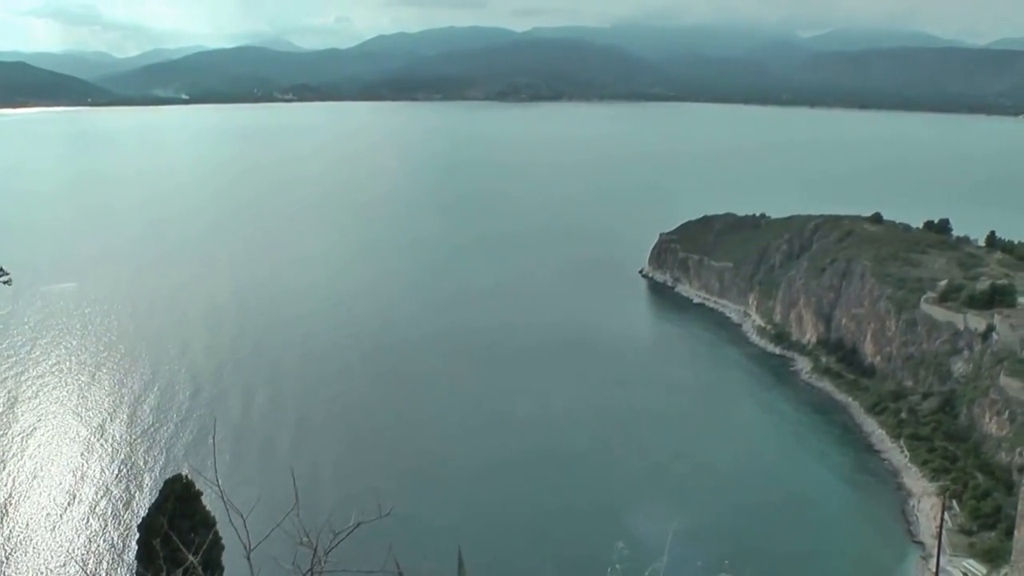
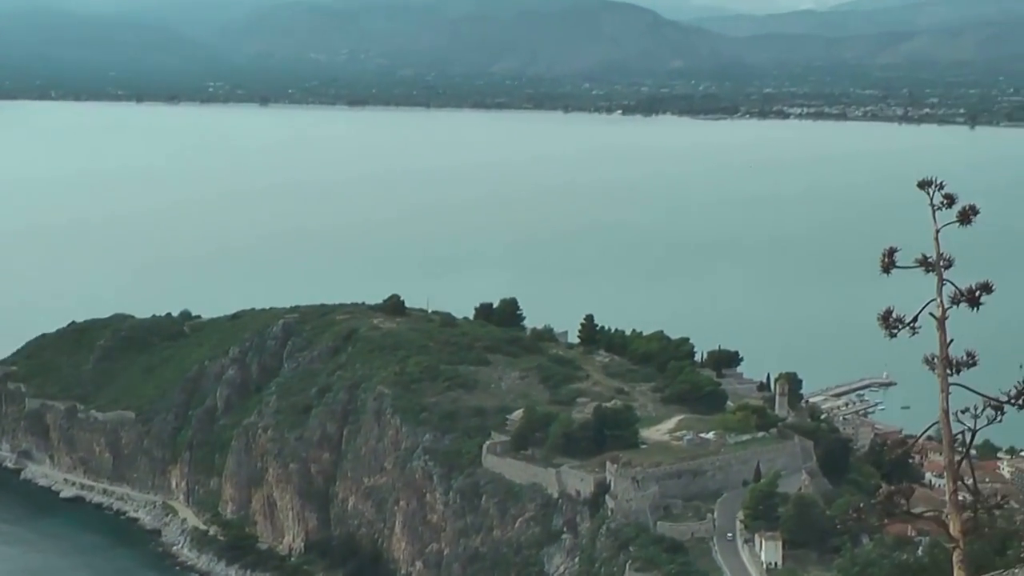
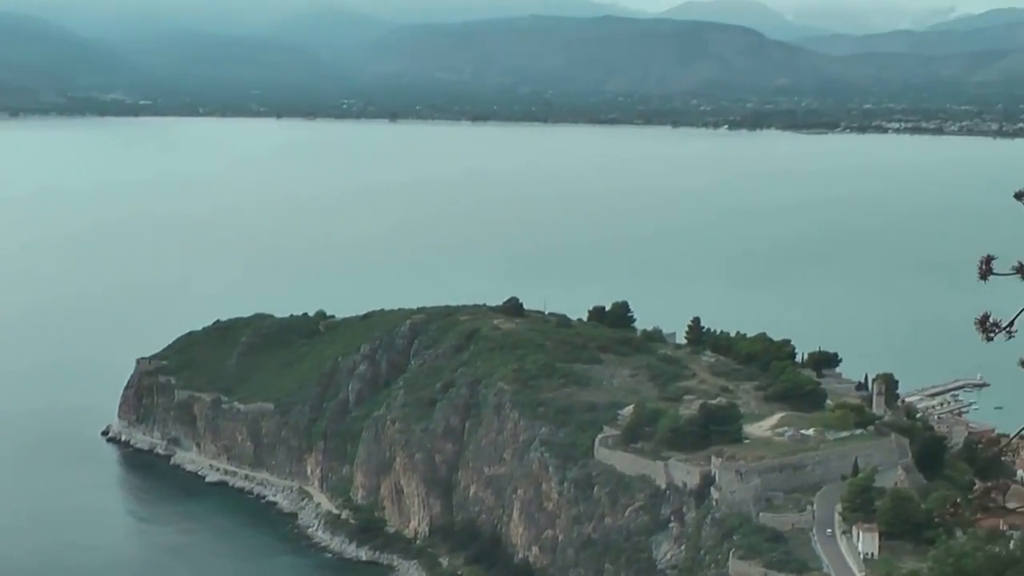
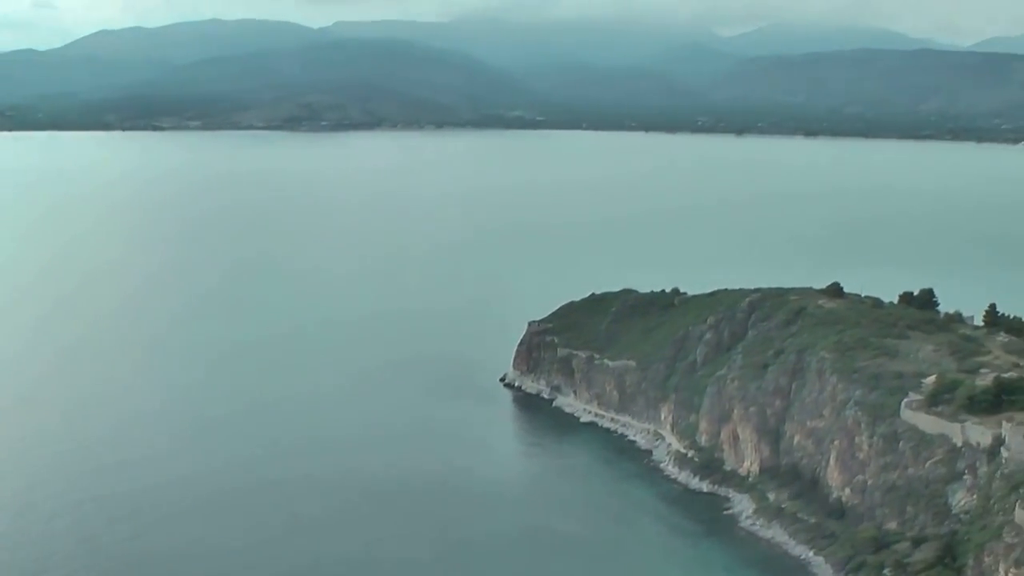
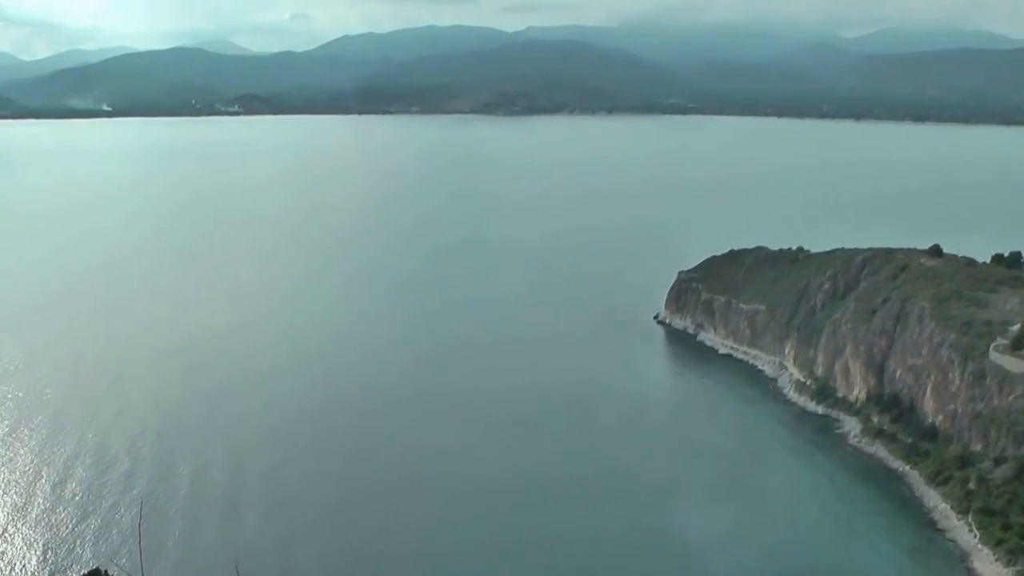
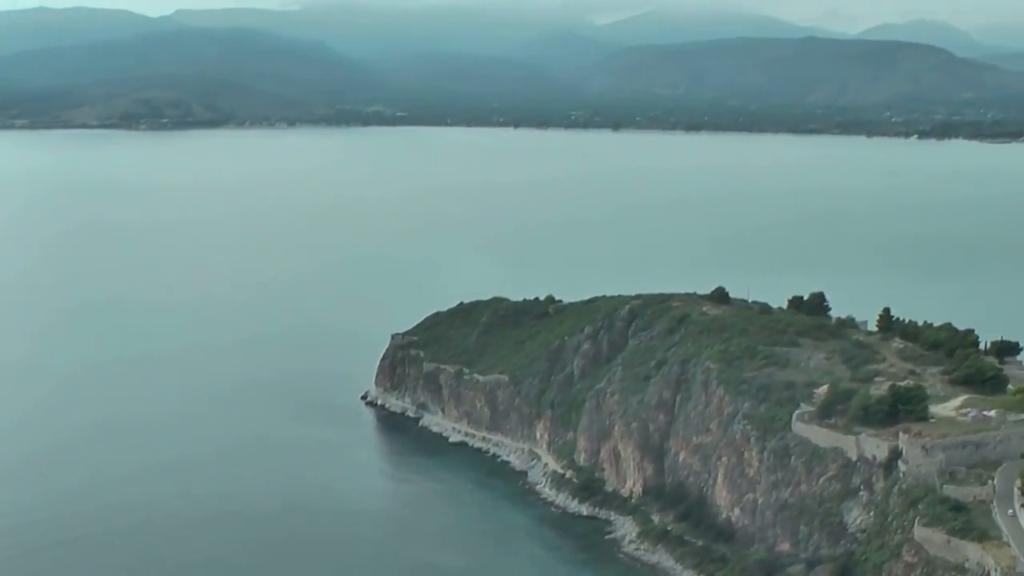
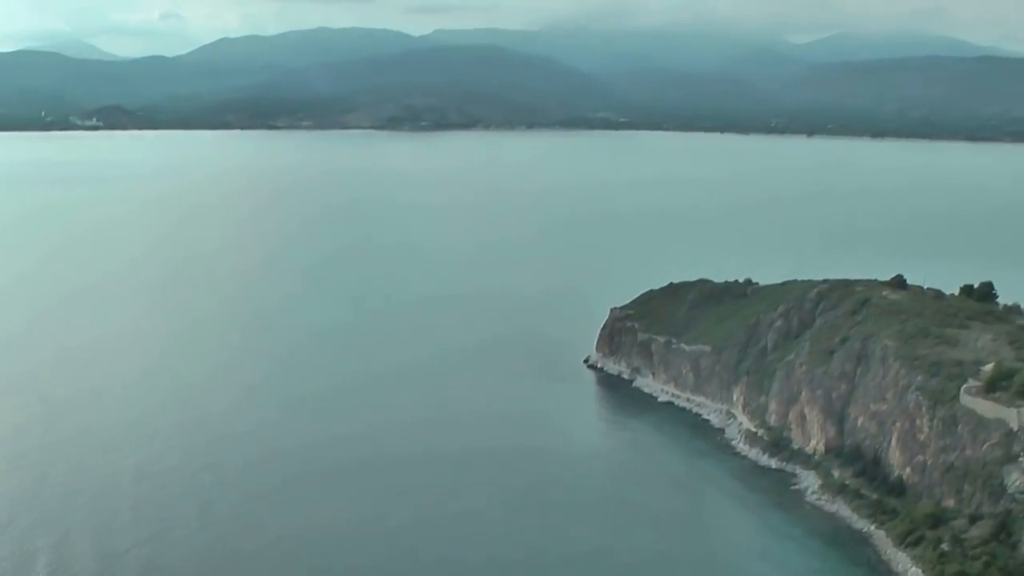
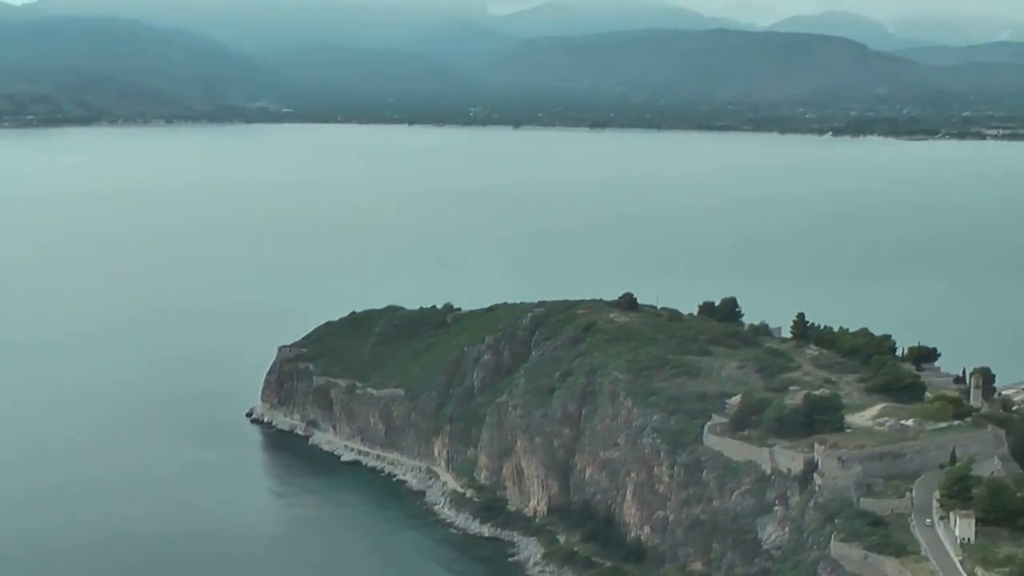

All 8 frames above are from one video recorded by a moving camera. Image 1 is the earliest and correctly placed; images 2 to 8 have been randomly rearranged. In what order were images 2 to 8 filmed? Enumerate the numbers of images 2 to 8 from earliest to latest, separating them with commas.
5, 7, 4, 6, 8, 3, 2
